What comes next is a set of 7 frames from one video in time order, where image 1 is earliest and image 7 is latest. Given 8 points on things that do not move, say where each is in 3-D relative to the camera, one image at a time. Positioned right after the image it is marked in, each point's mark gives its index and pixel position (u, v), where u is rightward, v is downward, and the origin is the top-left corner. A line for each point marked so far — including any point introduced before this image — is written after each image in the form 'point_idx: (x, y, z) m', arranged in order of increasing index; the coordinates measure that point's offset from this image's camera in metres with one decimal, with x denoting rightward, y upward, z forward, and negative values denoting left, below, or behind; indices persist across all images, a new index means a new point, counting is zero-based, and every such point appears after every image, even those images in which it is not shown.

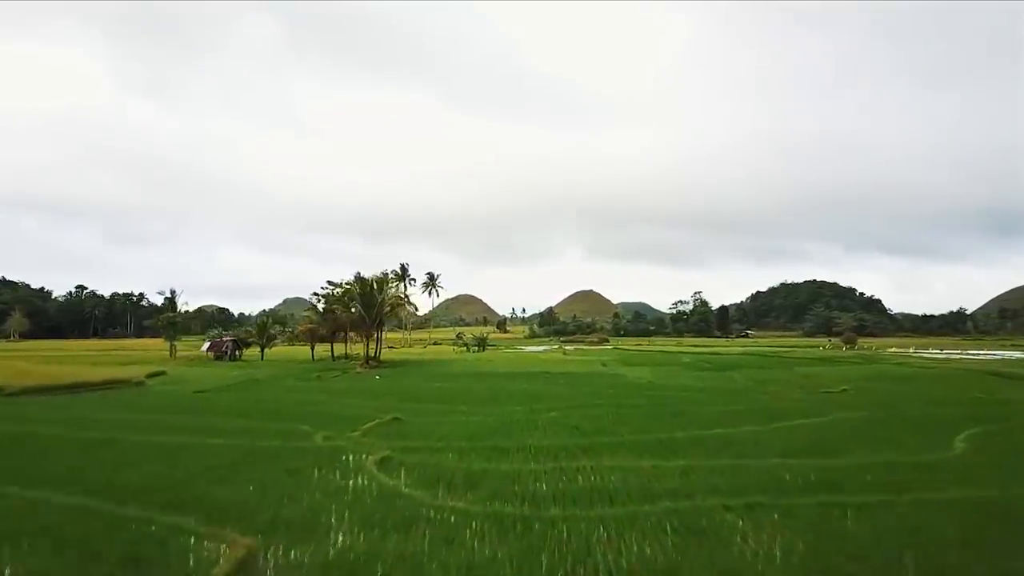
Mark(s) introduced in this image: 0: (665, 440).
0: (+4.5, -4.5, +18.6) m
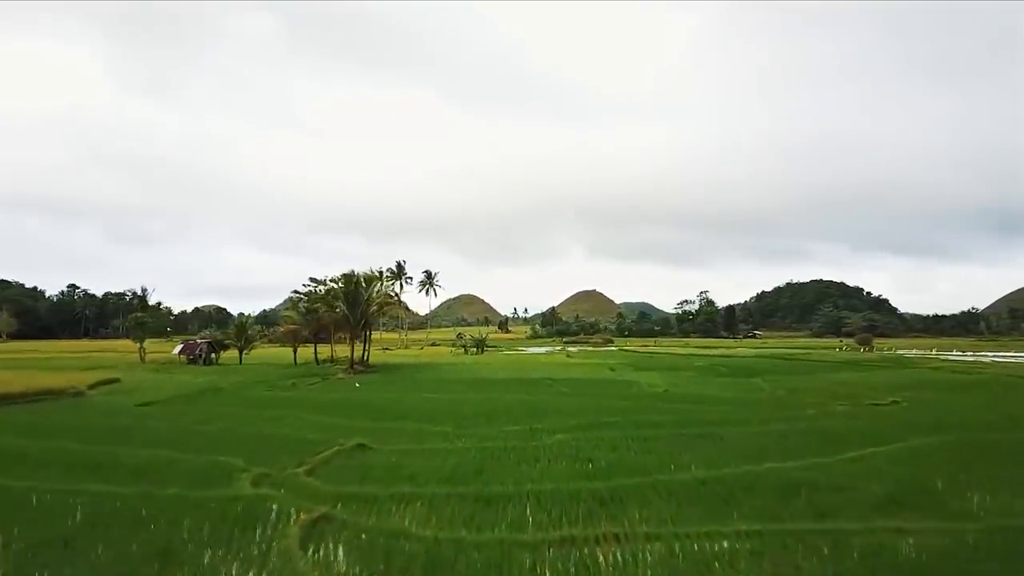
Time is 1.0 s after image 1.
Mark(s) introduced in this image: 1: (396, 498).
0: (+4.4, -4.3, +14.0) m
1: (-2.4, -4.3, +12.7) m
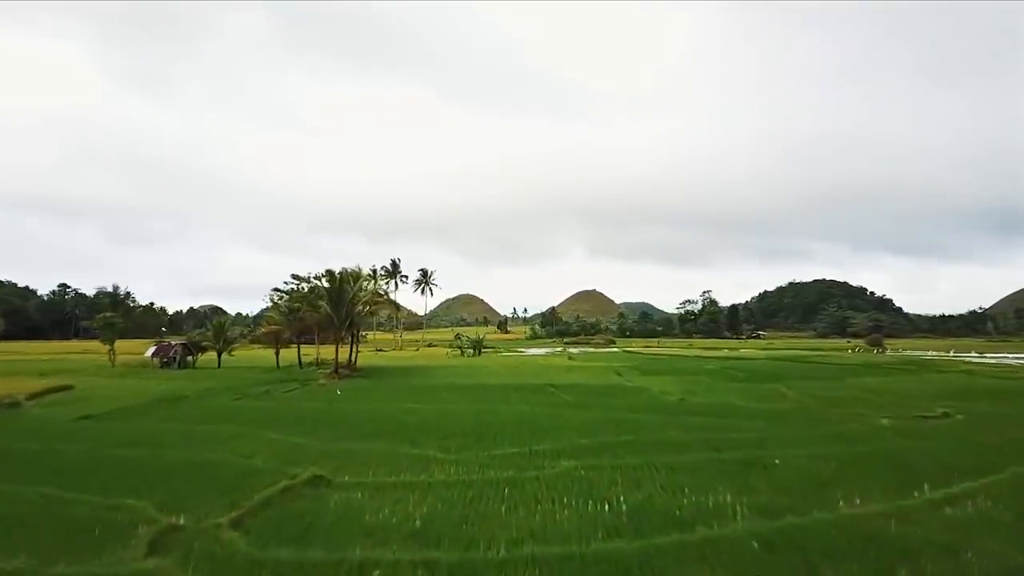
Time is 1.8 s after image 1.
0: (+4.3, -4.2, +10.4) m
1: (-2.5, -4.1, +9.1) m
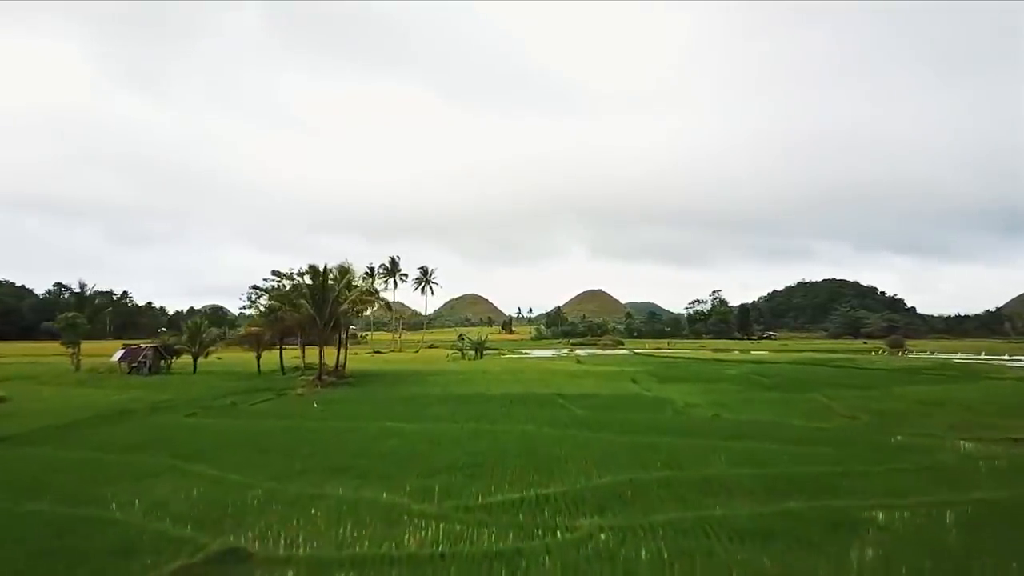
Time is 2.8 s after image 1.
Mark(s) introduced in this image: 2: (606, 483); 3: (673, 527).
0: (+4.2, -4.0, +6.0) m
1: (-2.5, -4.0, +4.7) m
2: (+2.3, -4.6, +14.9) m
3: (+3.0, -4.4, +11.5) m
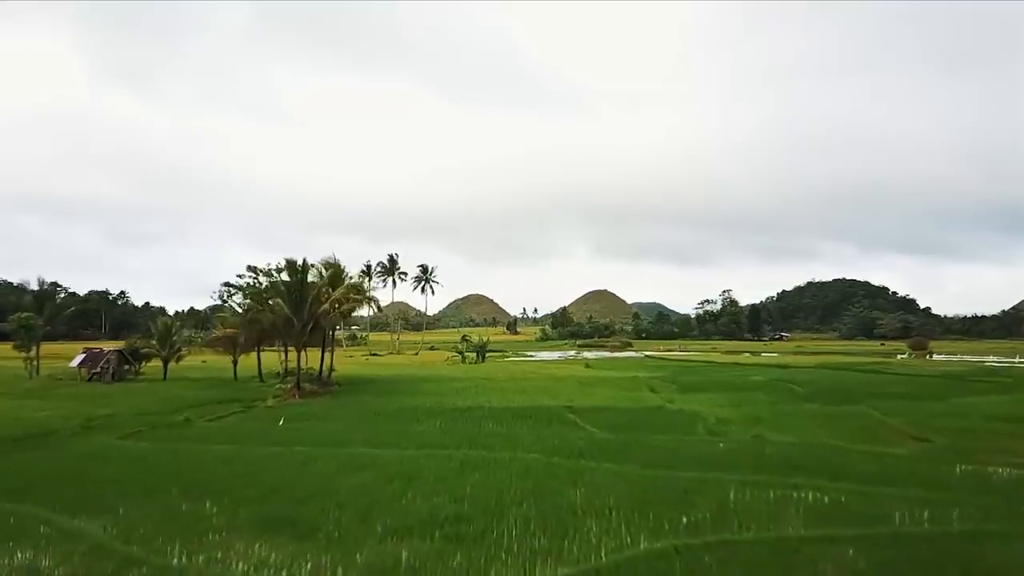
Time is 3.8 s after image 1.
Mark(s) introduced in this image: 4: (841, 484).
0: (+4.2, -3.9, +1.5) m
1: (-2.6, -3.8, +0.3) m
2: (+2.3, -4.5, +10.5) m
3: (+3.0, -4.2, +7.0) m
4: (+8.4, -4.8, +15.6) m
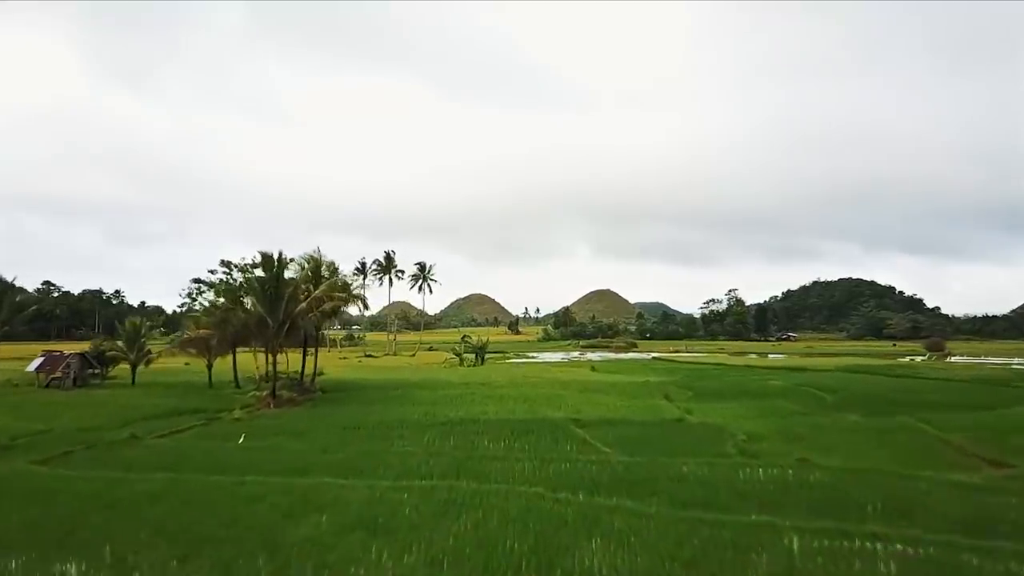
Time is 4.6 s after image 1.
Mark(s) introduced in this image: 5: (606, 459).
0: (+4.1, -3.7, -1.9) m
1: (-2.7, -3.6, -3.1) m
2: (+2.2, -4.3, +7.1) m
3: (+2.9, -4.0, +3.6) m
4: (+8.3, -4.7, +12.1) m
5: (+2.9, -5.0, +18.3) m
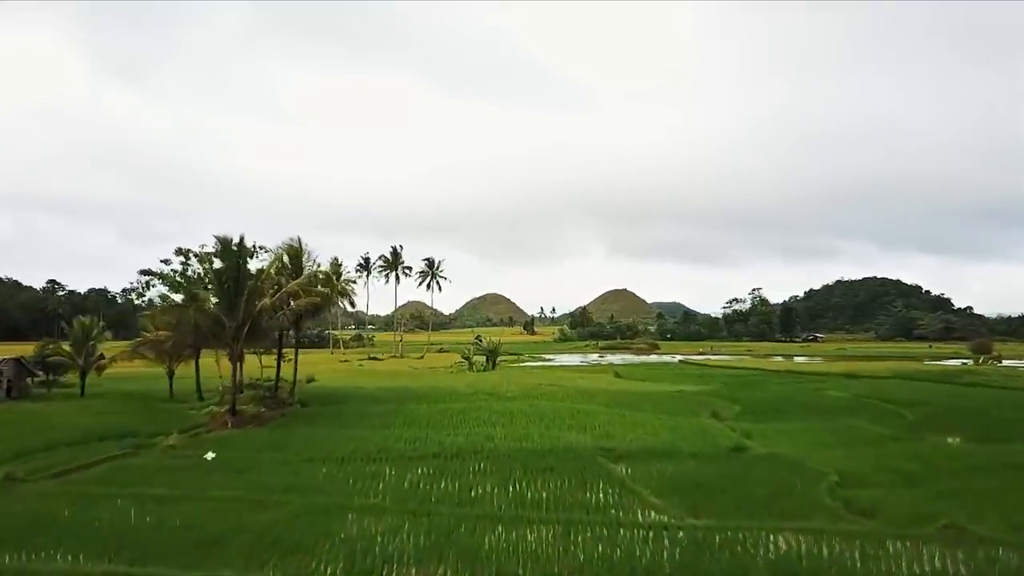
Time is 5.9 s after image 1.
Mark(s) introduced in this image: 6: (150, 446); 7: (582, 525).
0: (+3.8, -3.4, -7.8) m
1: (-3.0, -3.3, -8.9) m
2: (+2.1, -4.0, +1.2) m
3: (+2.8, -3.7, -2.3) m
4: (+8.4, -4.4, +6.1) m
5: (+3.1, -4.7, +12.4) m
6: (-11.6, -5.0, +19.7) m
7: (+1.5, -4.6, +12.2) m
